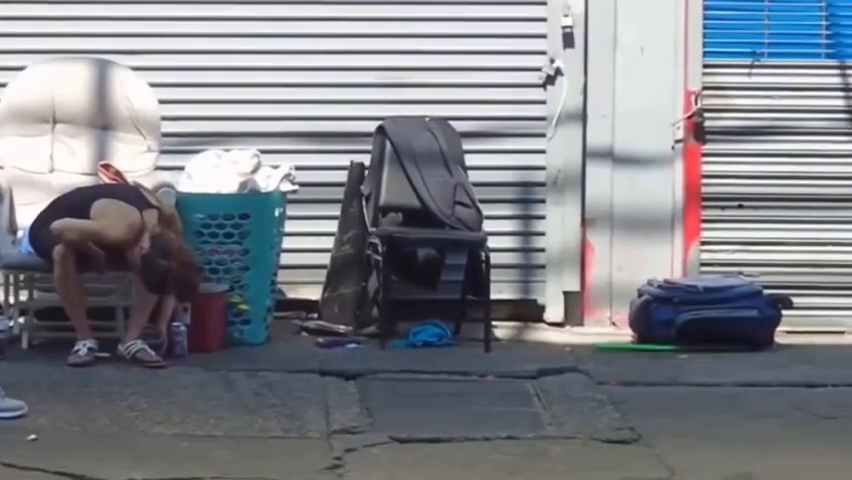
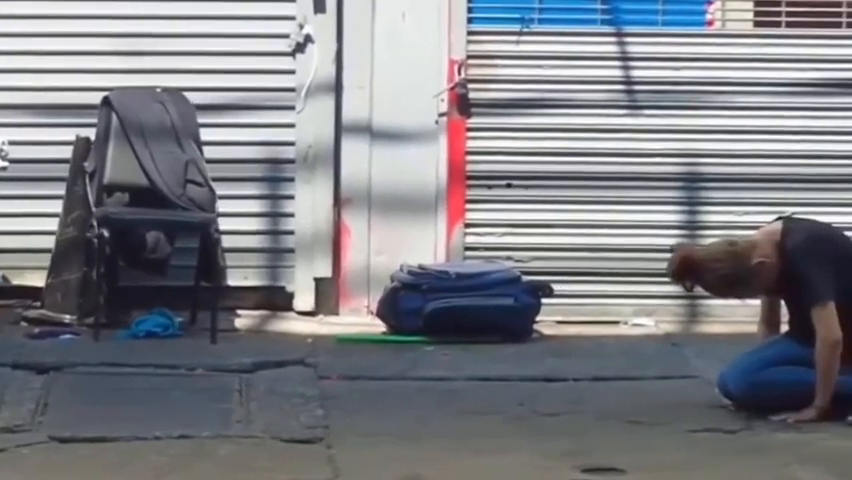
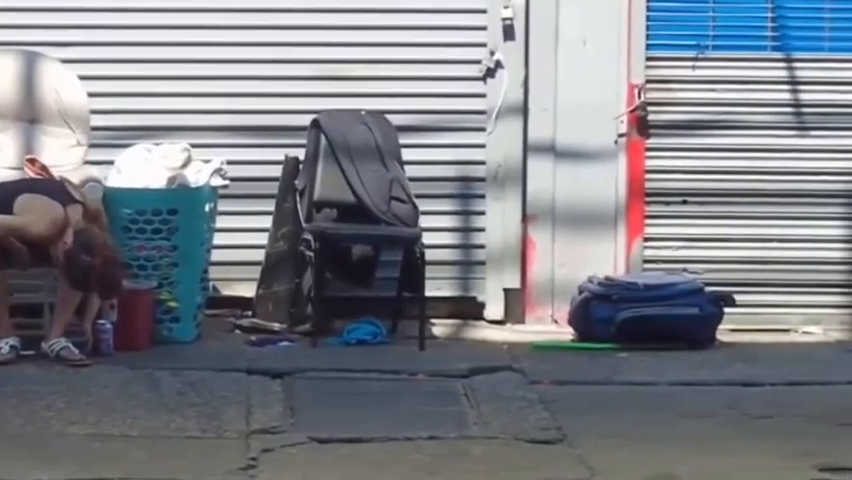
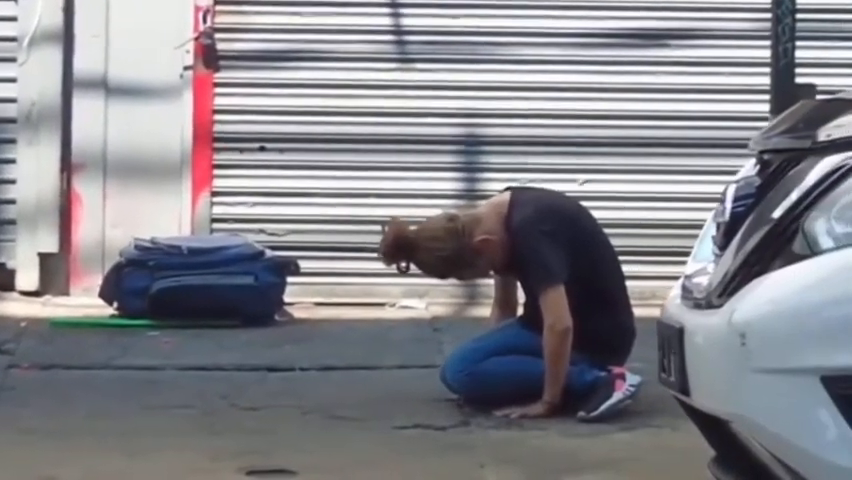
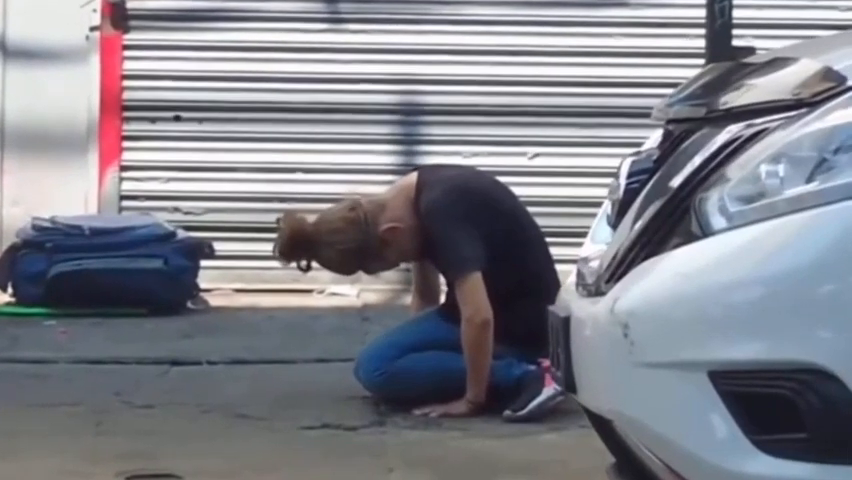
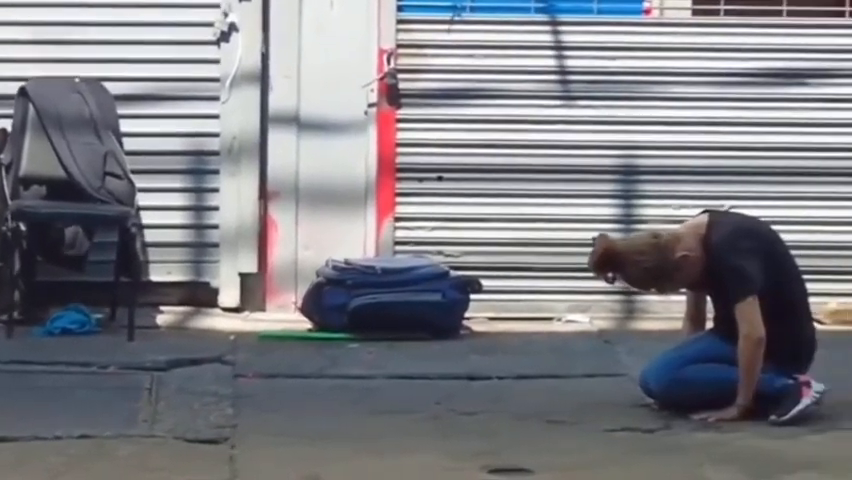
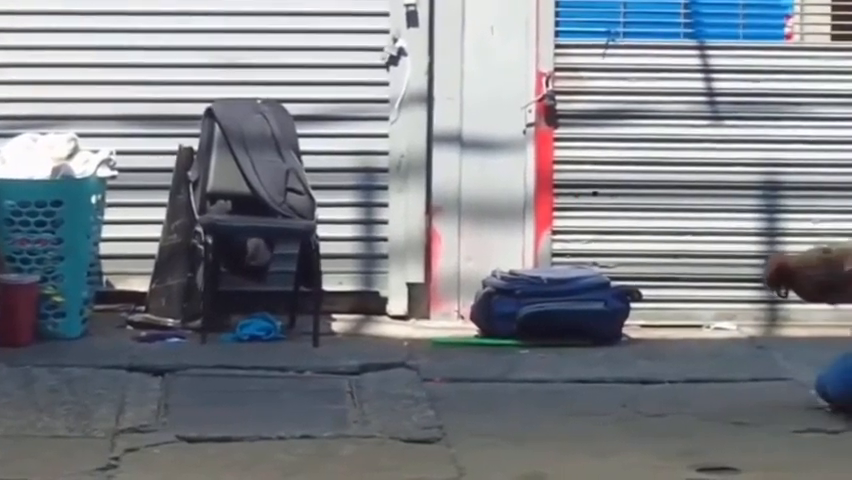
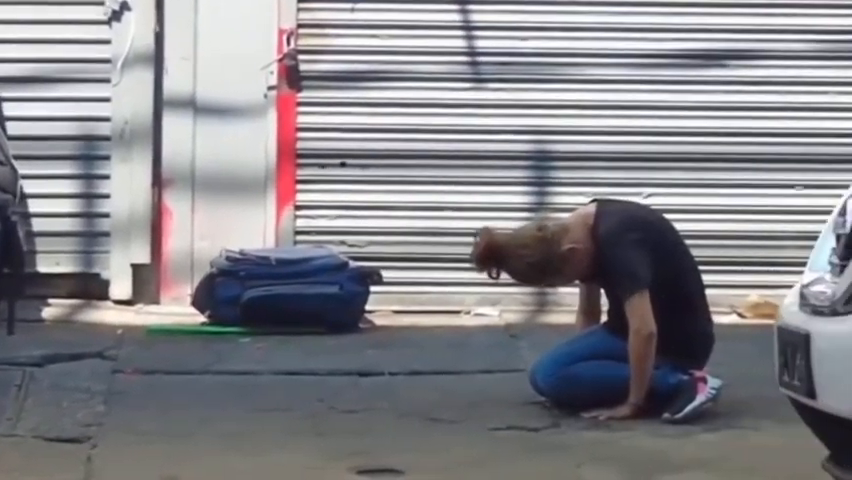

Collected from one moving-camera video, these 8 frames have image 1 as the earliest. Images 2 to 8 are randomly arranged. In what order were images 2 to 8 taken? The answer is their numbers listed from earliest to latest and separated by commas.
3, 7, 2, 6, 8, 4, 5
